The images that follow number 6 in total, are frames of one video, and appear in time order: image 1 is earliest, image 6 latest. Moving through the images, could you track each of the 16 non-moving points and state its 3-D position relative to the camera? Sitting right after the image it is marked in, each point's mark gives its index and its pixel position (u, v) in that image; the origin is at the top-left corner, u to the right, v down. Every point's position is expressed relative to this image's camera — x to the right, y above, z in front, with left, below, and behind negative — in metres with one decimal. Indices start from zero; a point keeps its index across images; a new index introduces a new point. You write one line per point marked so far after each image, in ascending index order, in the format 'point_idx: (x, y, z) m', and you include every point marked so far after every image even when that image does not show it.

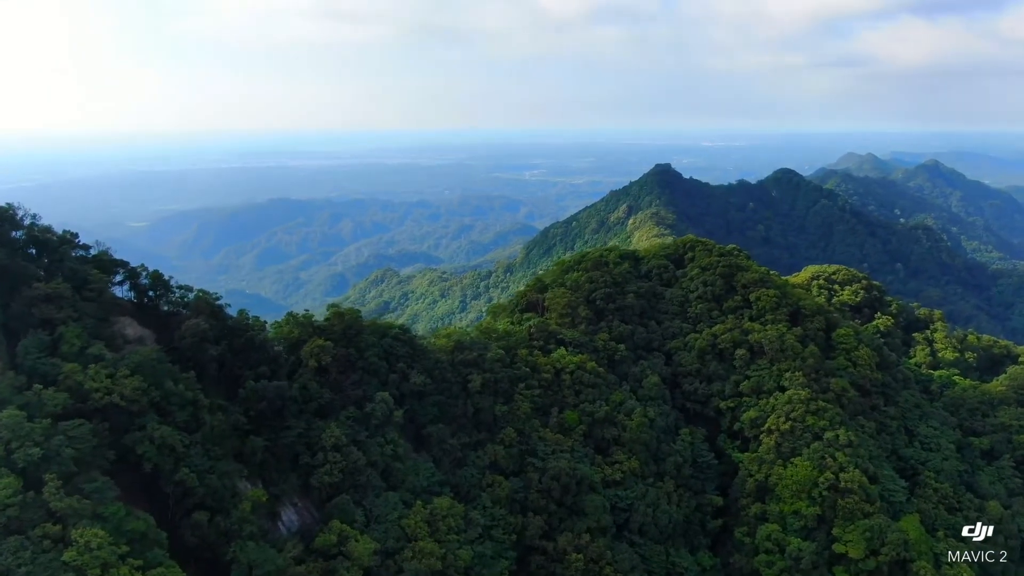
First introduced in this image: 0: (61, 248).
0: (-8.2, +0.7, +14.2) m
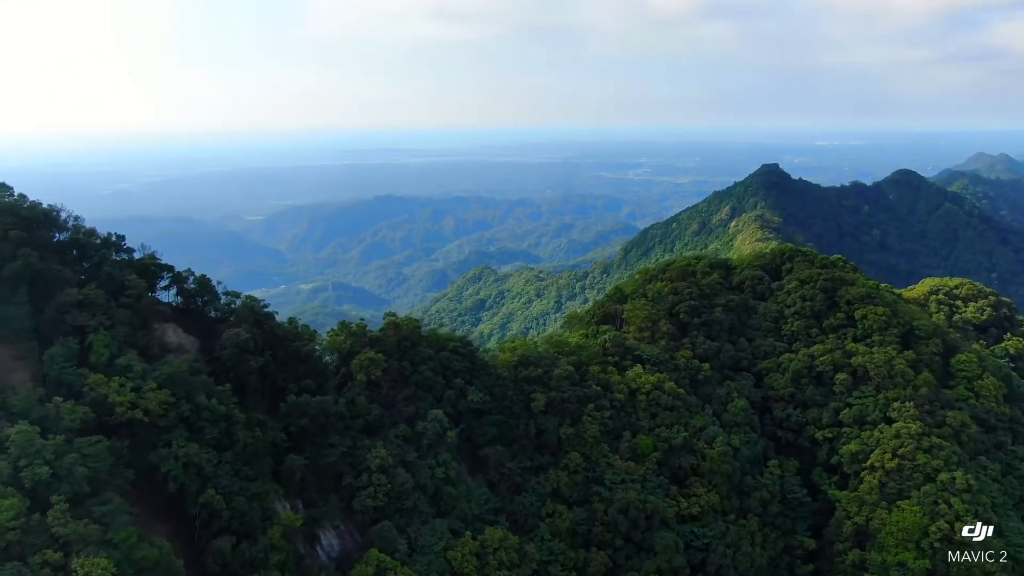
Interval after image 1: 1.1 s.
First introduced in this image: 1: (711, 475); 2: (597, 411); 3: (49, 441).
0: (-7.2, +0.7, +13.7) m
1: (+4.6, -4.3, +18.0) m
2: (+2.0, -2.9, +18.4) m
3: (-6.3, -2.1, +10.6) m
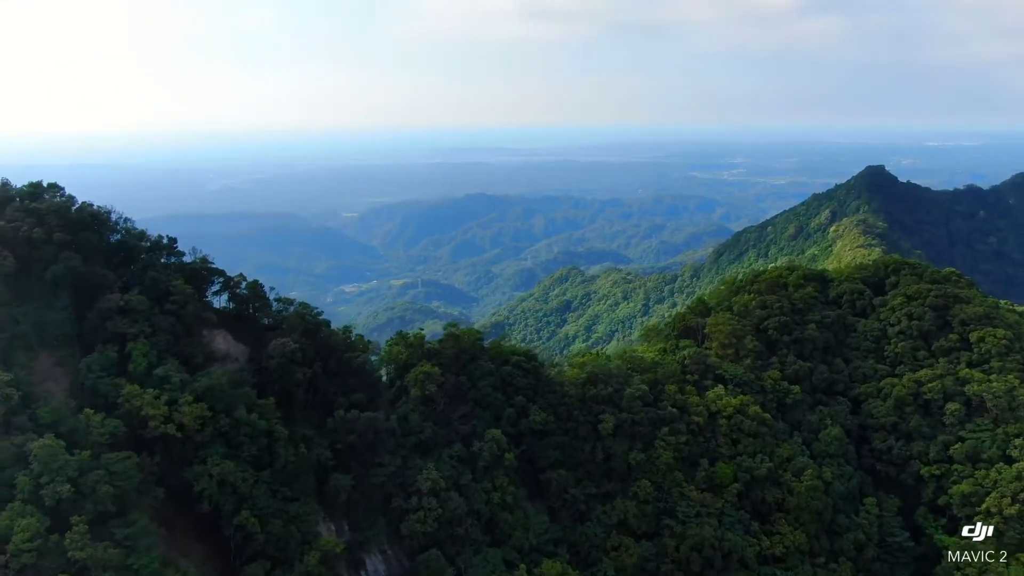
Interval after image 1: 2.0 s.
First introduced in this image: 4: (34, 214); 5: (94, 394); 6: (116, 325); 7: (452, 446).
0: (-6.1, +0.6, +13.3) m
1: (+5.9, -4.7, +16.2) m
2: (+3.5, -3.2, +16.9) m
3: (-5.6, -2.2, +10.1) m
4: (-7.3, +1.1, +12.0) m
5: (-5.9, -1.5, +11.2) m
6: (-6.0, -0.6, +11.8) m
7: (-1.1, -3.0, +14.9) m
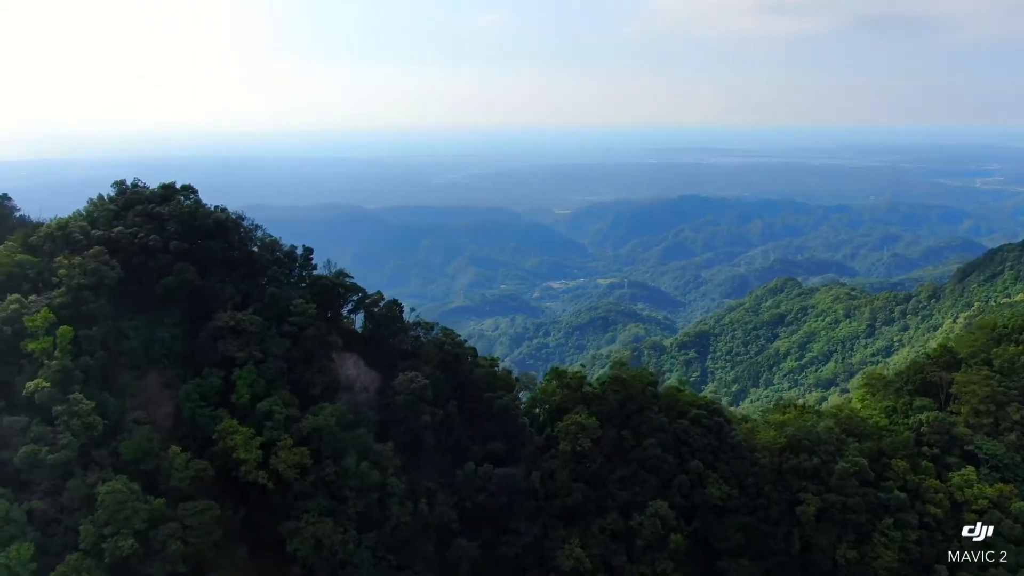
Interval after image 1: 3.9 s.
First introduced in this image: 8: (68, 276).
0: (-3.5, +0.3, +11.9) m
1: (+8.5, -5.6, +11.7) m
2: (+6.4, -4.0, +13.0) m
3: (-4.0, -2.4, +8.8) m
4: (-5.0, +1.0, +11.0) m
5: (-4.0, -1.8, +9.9) m
6: (-3.8, -0.8, +10.5) m
7: (+1.5, -3.6, +12.2) m
8: (-5.6, +0.1, +9.9) m
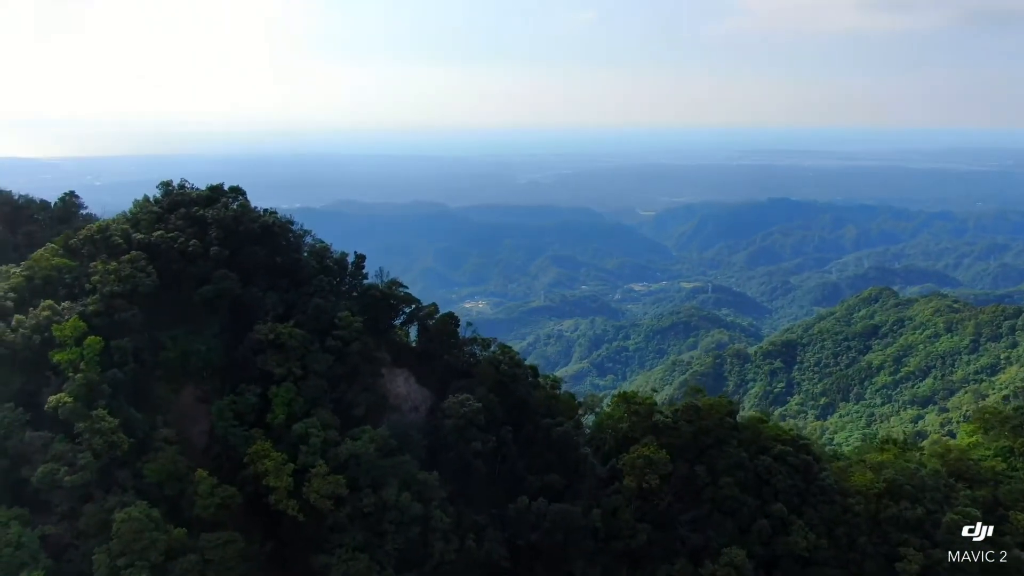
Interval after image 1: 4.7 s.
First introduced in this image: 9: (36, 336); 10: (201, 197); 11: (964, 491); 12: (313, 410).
0: (-2.6, +0.2, +11.2) m
1: (+9.2, -6.1, +9.7) m
2: (+7.3, -4.5, +11.2) m
3: (-3.5, -2.5, +8.1) m
4: (-4.2, +0.9, +10.5) m
5: (-3.4, -1.9, +9.3) m
6: (-3.1, -0.9, +9.8) m
7: (+2.3, -3.8, +11.0) m
8: (-4.9, +0.1, +9.4) m
9: (-5.4, -0.5, +8.9) m
10: (-4.3, +1.3, +10.9) m
11: (+7.3, -3.3, +12.6) m
12: (-2.5, -1.5, +9.8) m
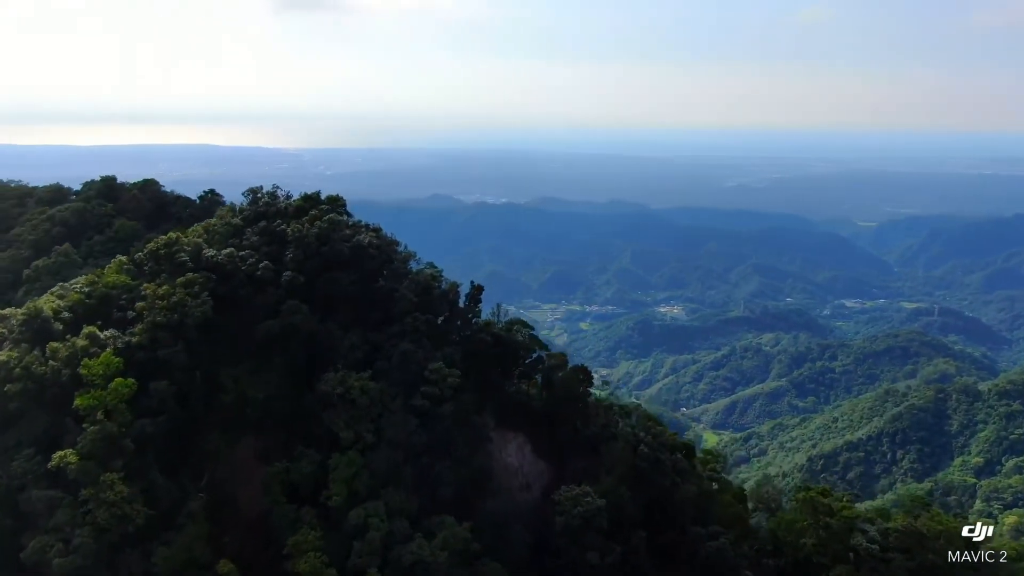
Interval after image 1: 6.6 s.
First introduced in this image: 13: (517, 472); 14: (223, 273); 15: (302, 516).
0: (-0.9, -0.3, +9.0) m
1: (+9.7, -7.3, +4.8) m
2: (+8.3, -5.6, +6.7) m
3: (-2.8, -2.9, +6.3) m
4: (-2.6, +0.5, +8.7) m
5: (-2.3, -2.3, +7.3) m
6: (-1.8, -1.3, +7.8) m
7: (+3.5, -4.6, +7.6) m
8: (-3.6, -0.2, +7.8) m
9: (-4.2, -0.8, +7.4) m
10: (-2.6, +0.9, +9.1) m
11: (+8.8, -4.5, +8.0) m
12: (-1.3, -1.9, +7.6) m
13: (-0.1, -2.1, +8.8) m
14: (-3.1, +0.2, +8.3) m
15: (-2.0, -2.1, +7.3) m
